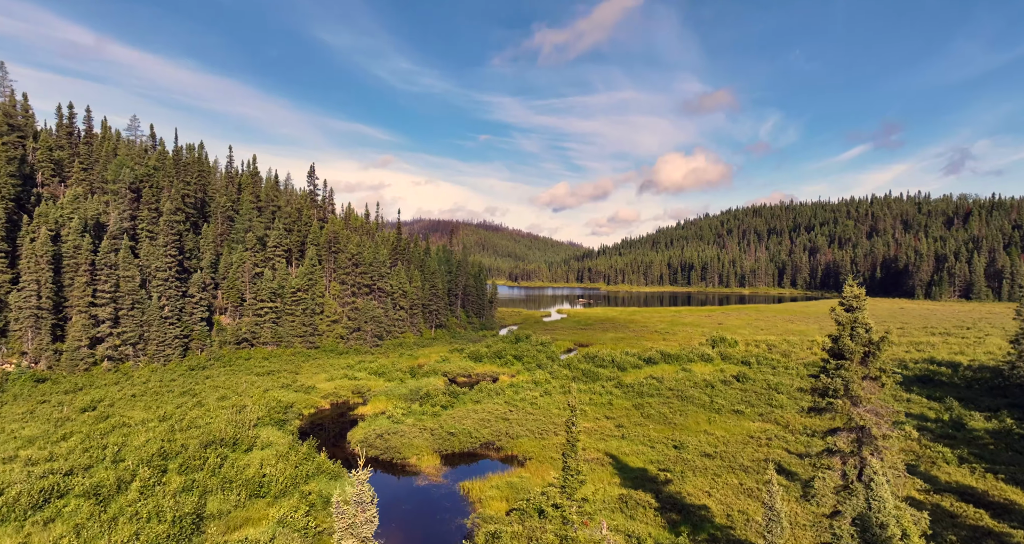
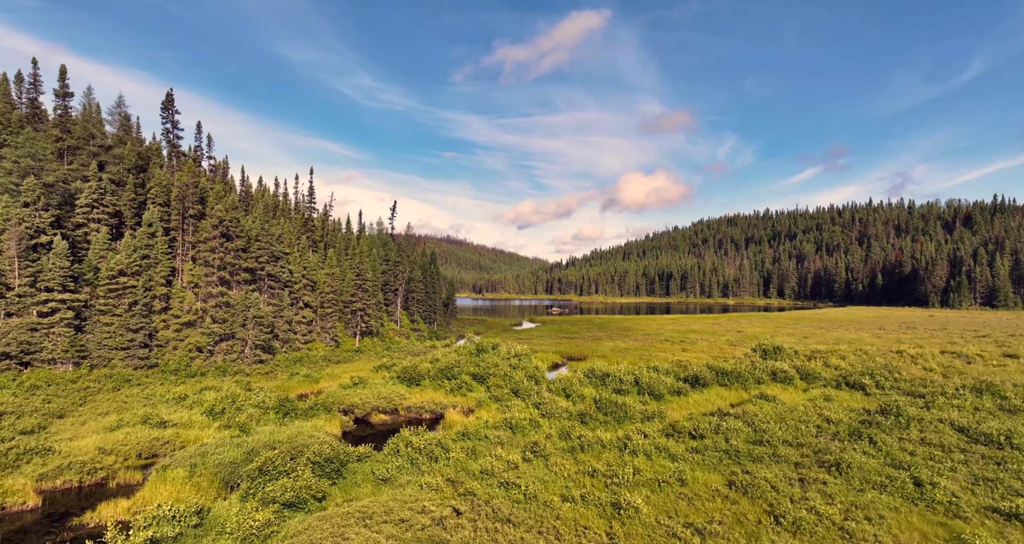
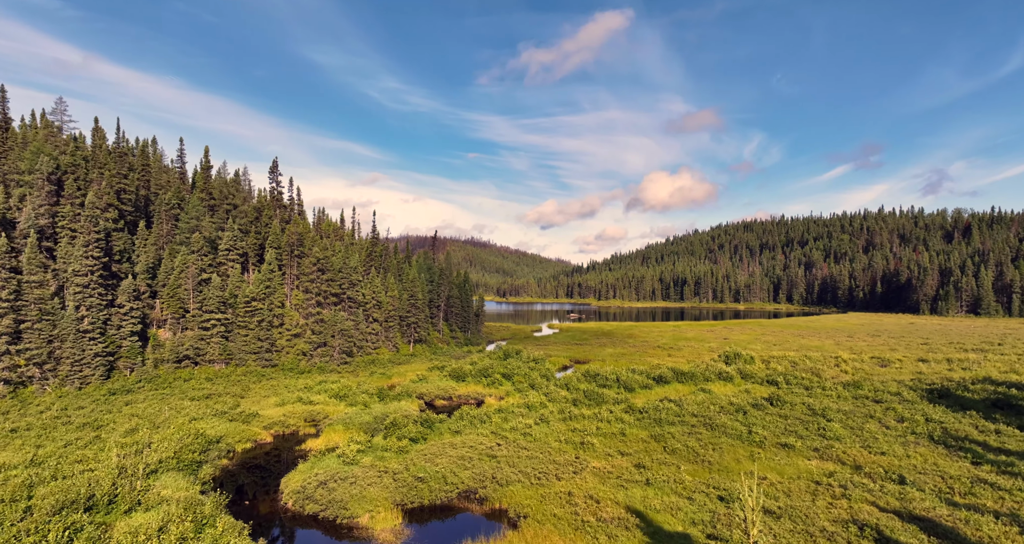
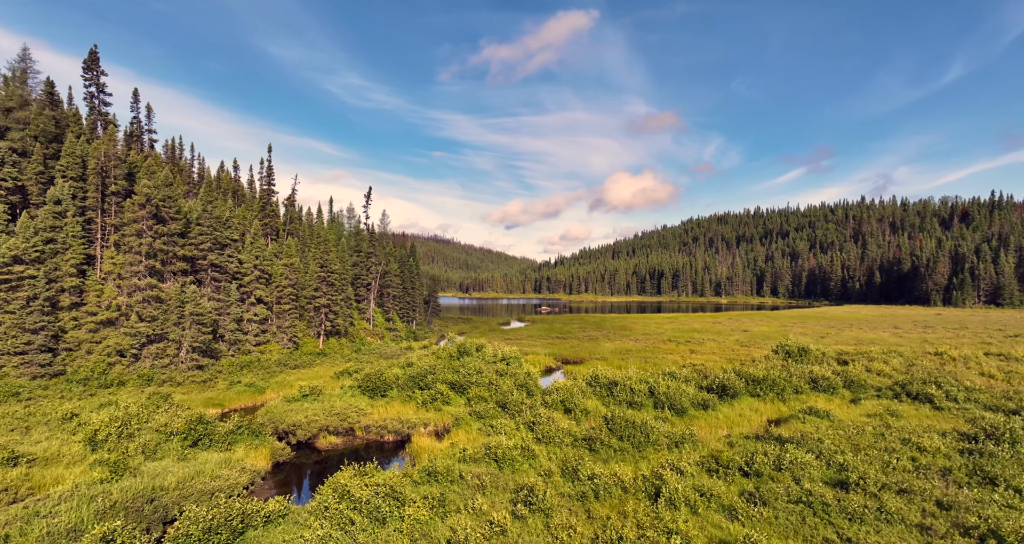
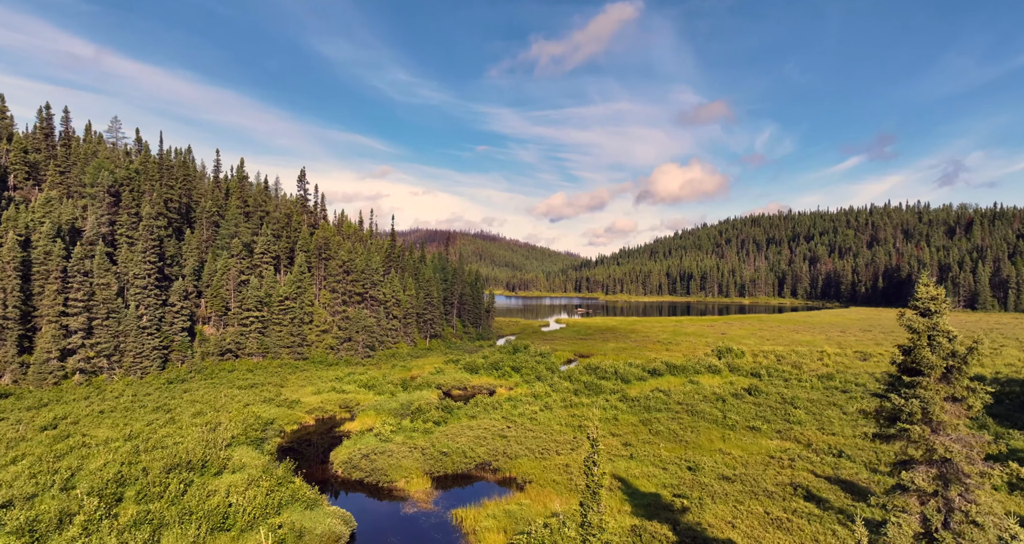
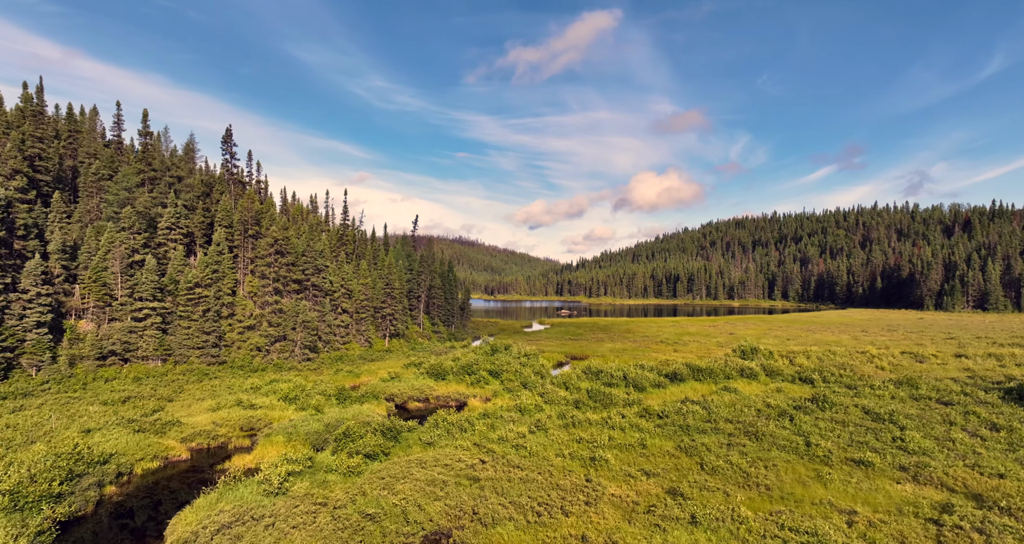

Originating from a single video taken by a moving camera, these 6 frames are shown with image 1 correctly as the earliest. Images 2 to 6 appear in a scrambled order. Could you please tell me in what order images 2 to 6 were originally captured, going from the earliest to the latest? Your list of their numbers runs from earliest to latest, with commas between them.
5, 3, 6, 2, 4
